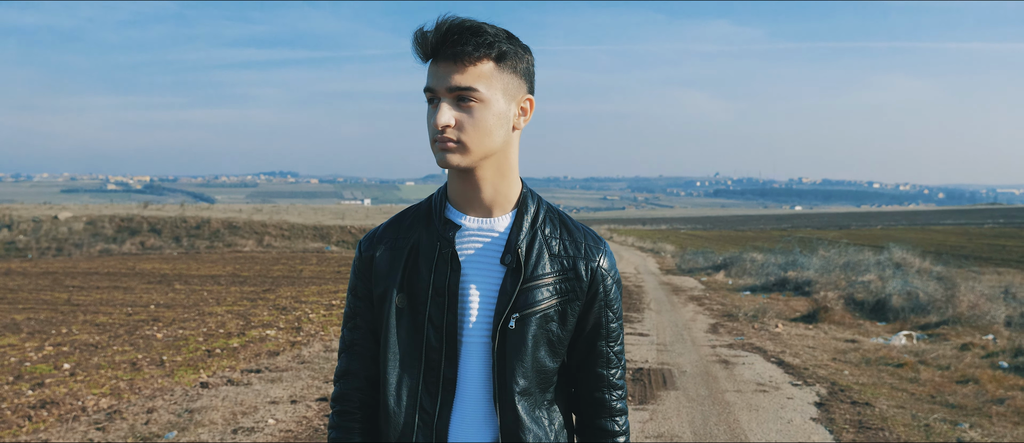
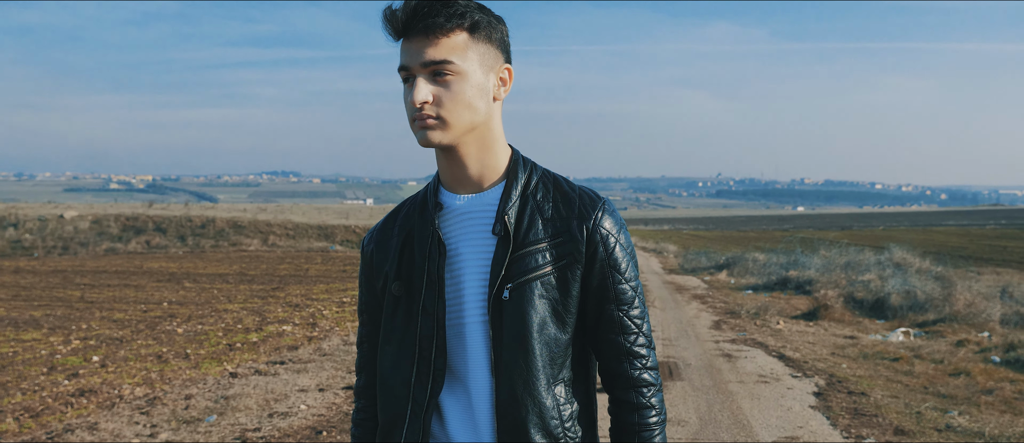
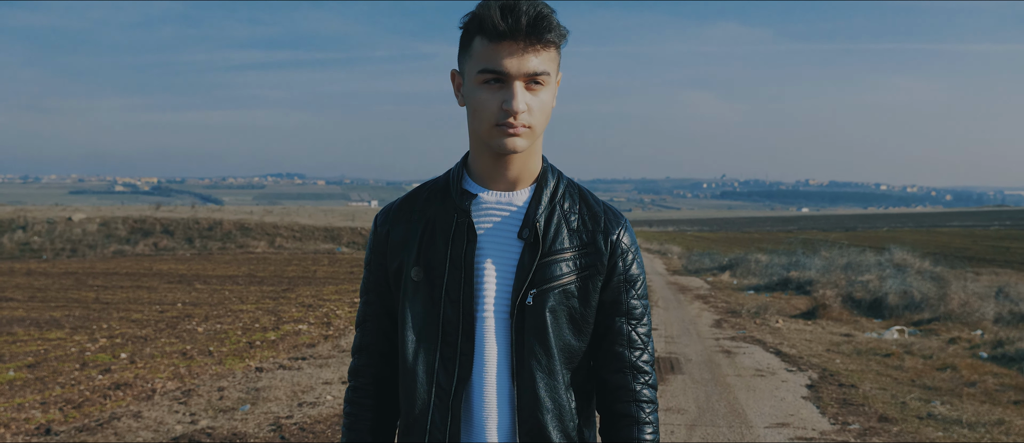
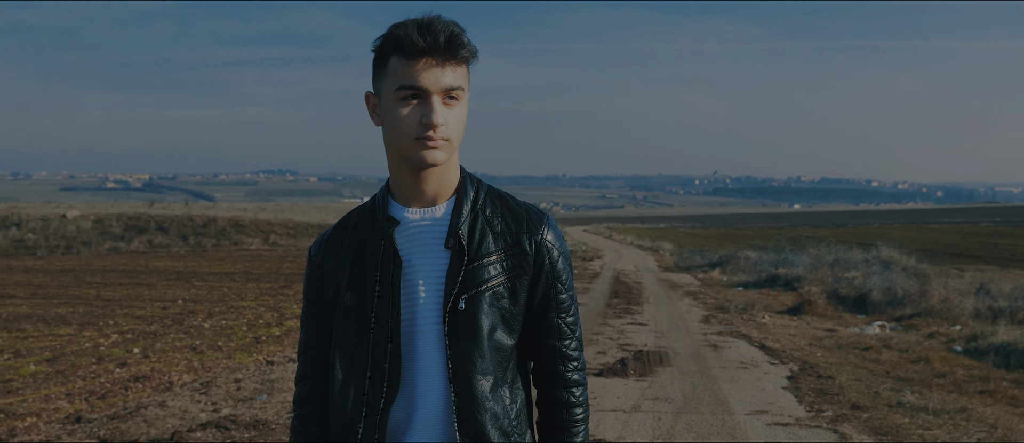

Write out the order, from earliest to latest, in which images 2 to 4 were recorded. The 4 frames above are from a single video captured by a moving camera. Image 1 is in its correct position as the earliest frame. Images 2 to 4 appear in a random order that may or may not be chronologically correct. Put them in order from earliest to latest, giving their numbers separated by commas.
2, 3, 4
